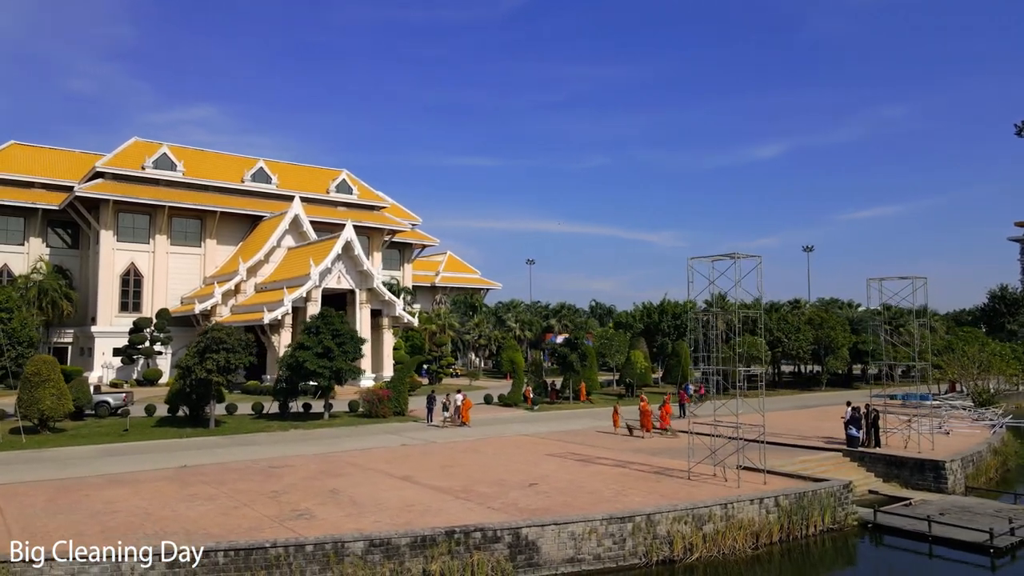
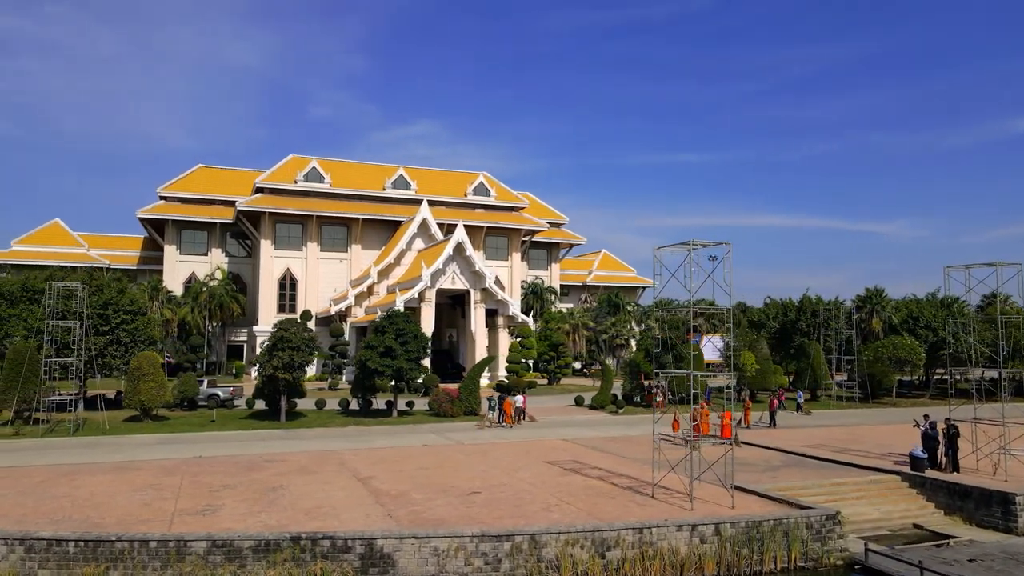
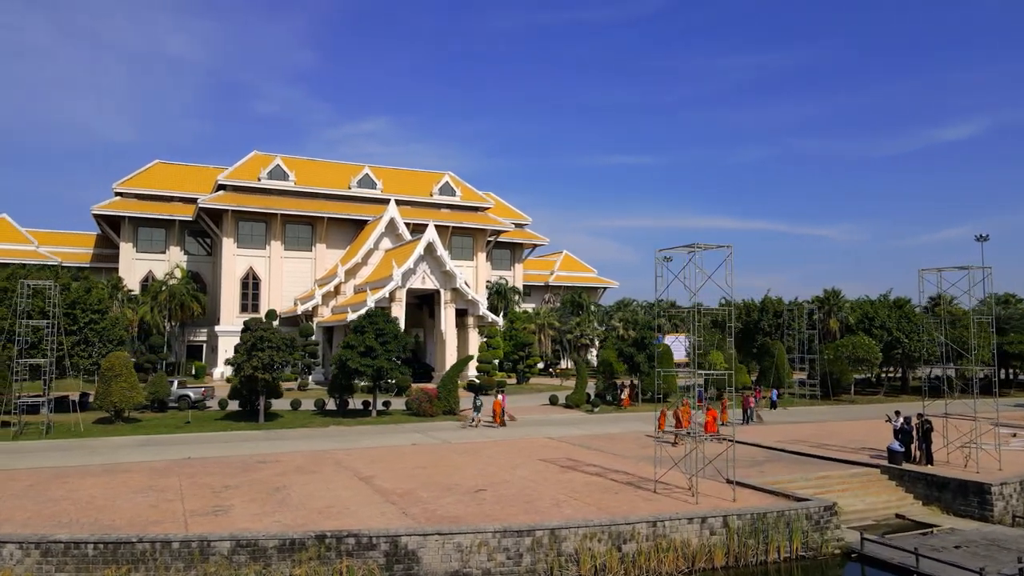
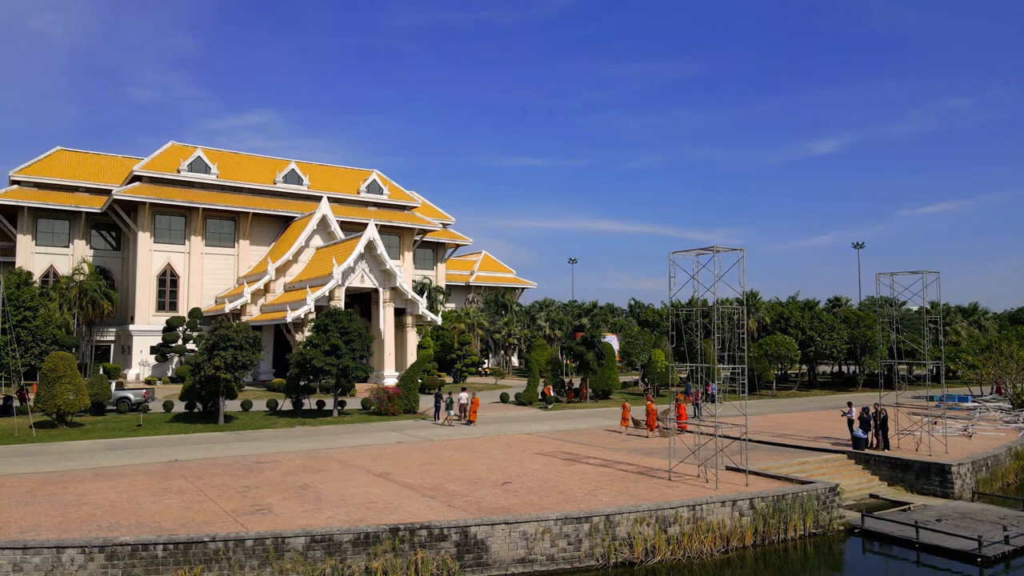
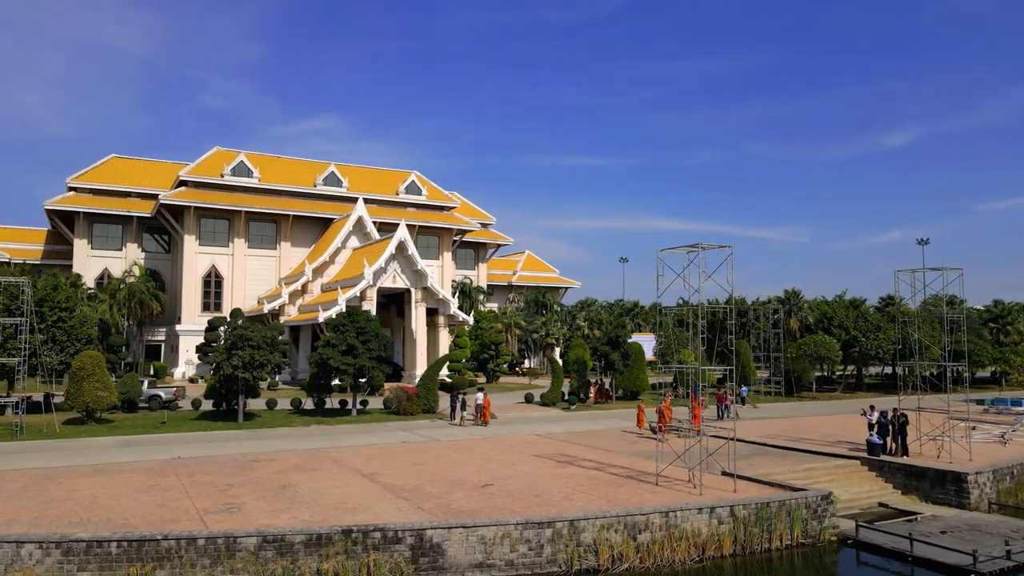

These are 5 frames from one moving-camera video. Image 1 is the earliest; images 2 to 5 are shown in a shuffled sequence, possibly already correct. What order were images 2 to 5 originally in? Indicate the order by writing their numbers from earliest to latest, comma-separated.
4, 5, 3, 2
